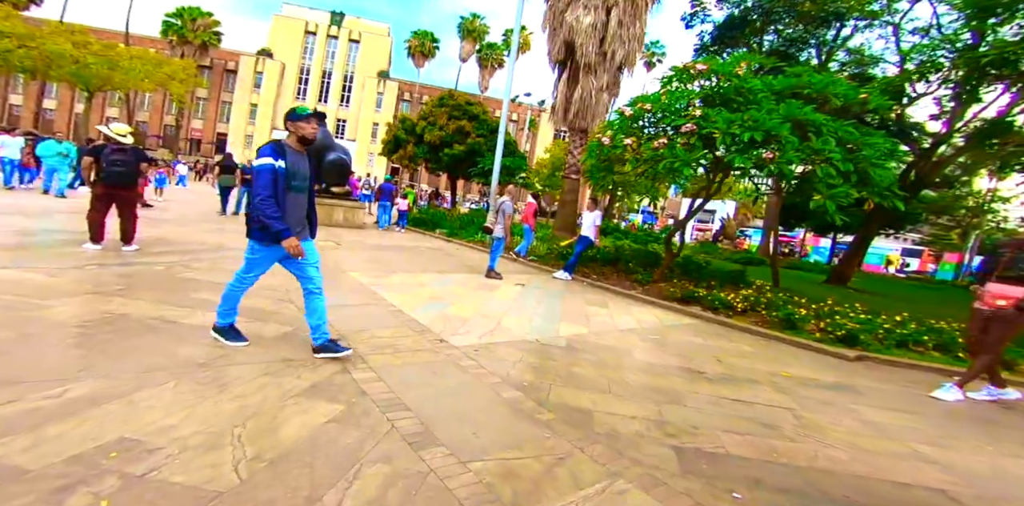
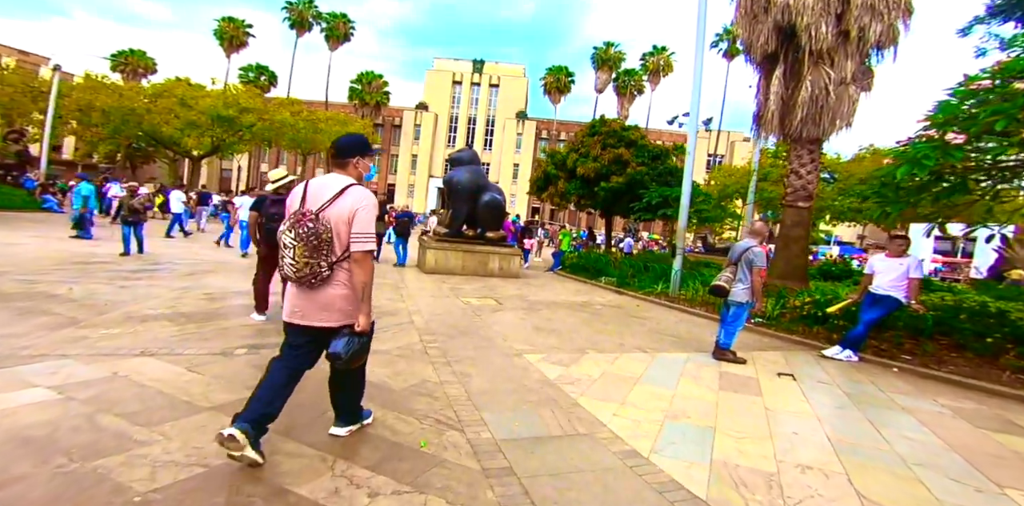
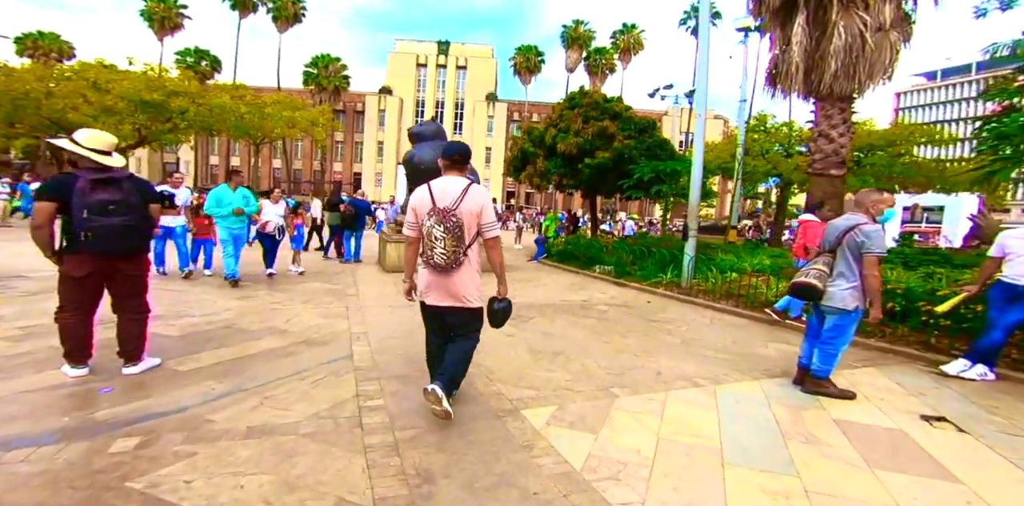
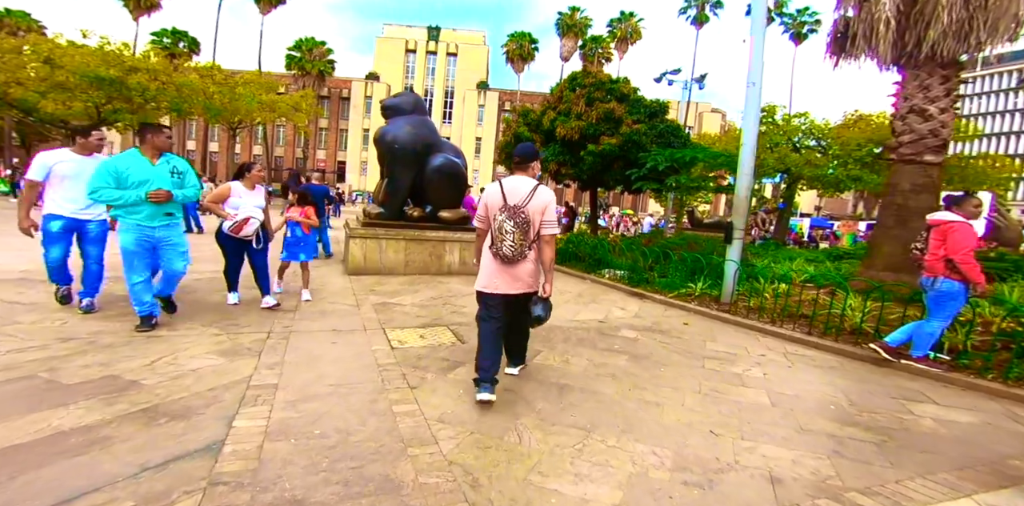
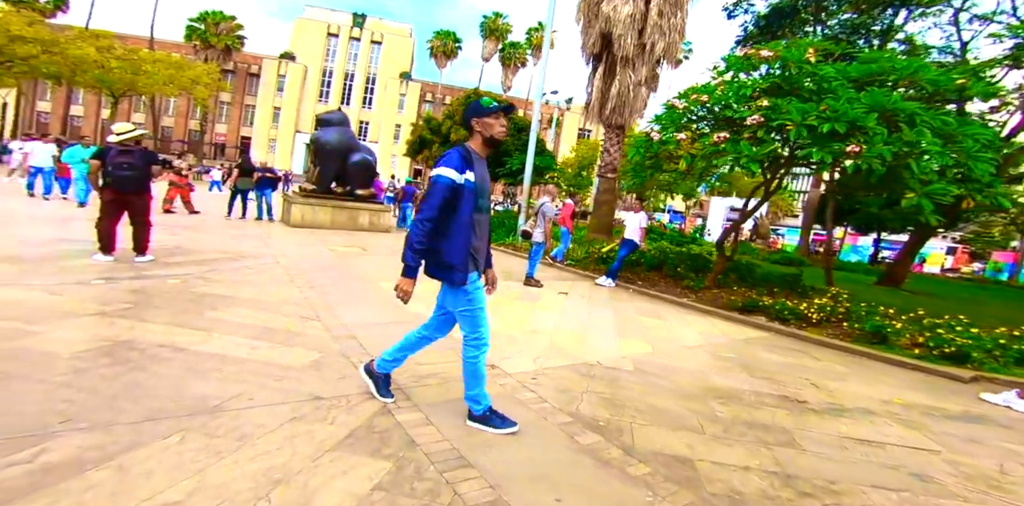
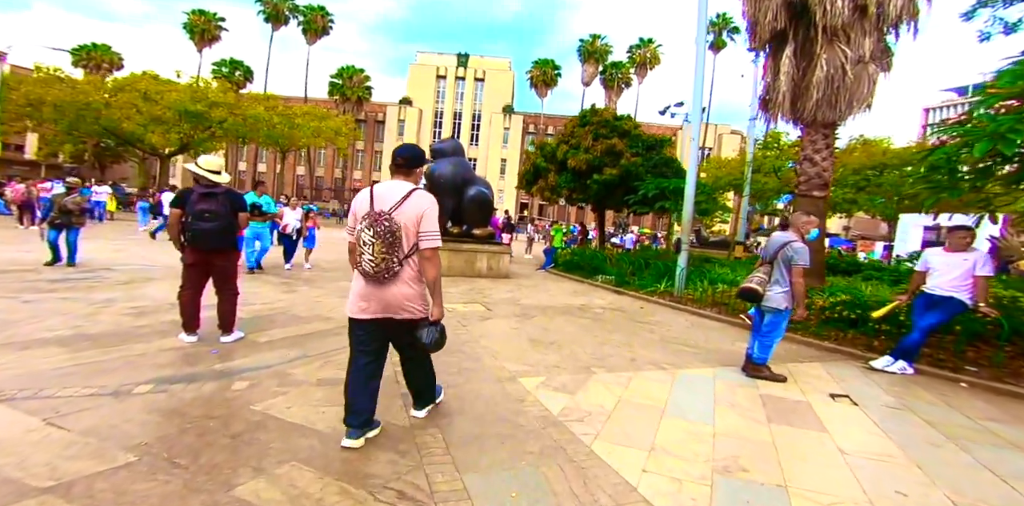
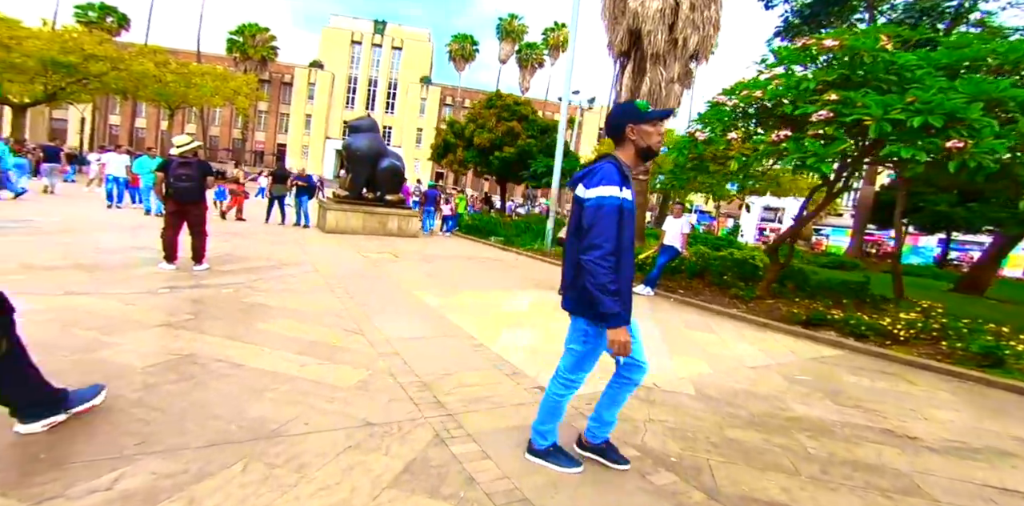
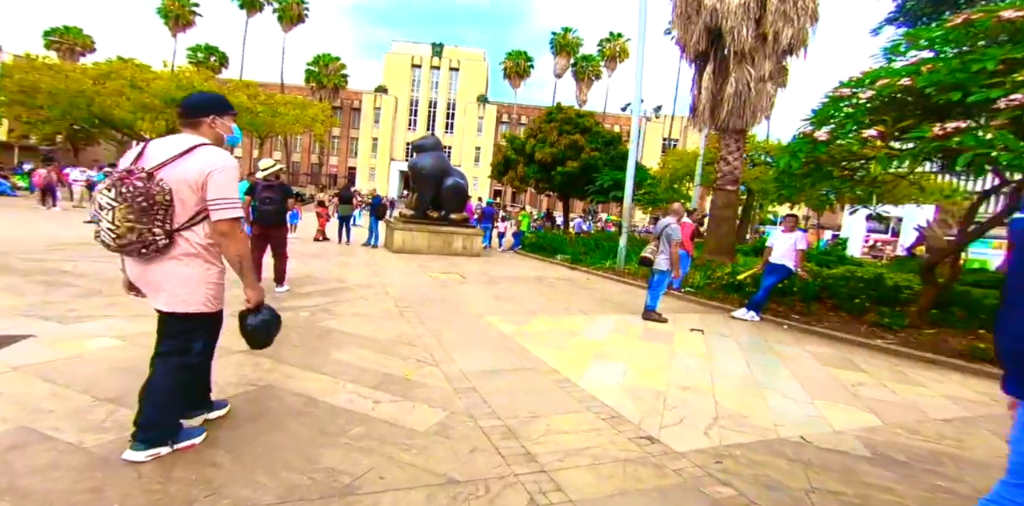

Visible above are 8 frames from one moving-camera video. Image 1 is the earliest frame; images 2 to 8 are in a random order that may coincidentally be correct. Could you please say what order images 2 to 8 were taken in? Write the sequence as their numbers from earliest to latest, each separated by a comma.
5, 7, 8, 2, 6, 3, 4
